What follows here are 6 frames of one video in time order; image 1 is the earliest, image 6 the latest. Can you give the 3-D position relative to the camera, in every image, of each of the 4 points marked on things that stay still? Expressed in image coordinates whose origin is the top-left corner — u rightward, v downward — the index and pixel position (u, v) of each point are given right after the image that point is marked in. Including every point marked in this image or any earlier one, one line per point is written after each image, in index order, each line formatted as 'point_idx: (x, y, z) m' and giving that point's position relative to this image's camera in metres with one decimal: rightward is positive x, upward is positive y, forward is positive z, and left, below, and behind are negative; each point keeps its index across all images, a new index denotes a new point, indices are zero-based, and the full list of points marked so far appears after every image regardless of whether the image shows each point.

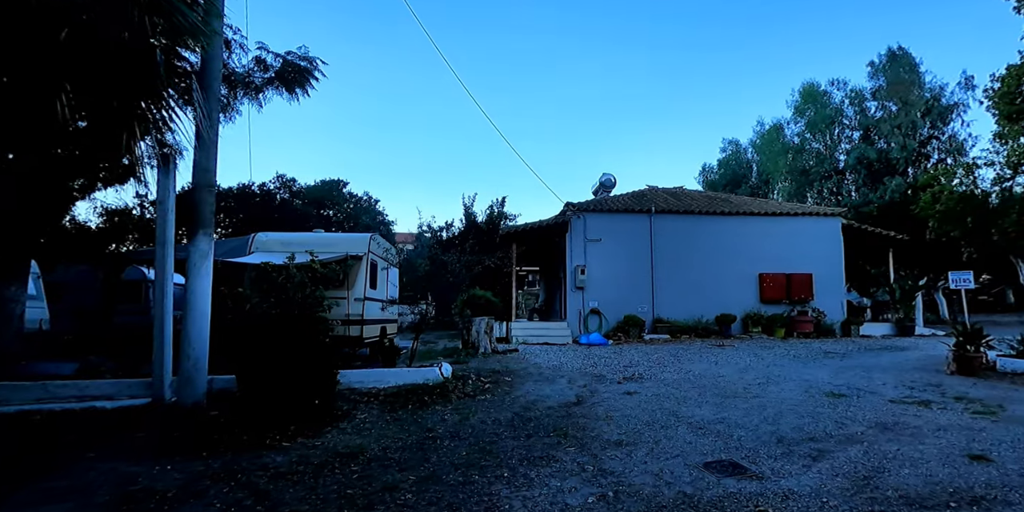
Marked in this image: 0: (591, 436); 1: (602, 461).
0: (+0.9, -2.0, +6.3) m
1: (+0.9, -2.0, +5.4) m
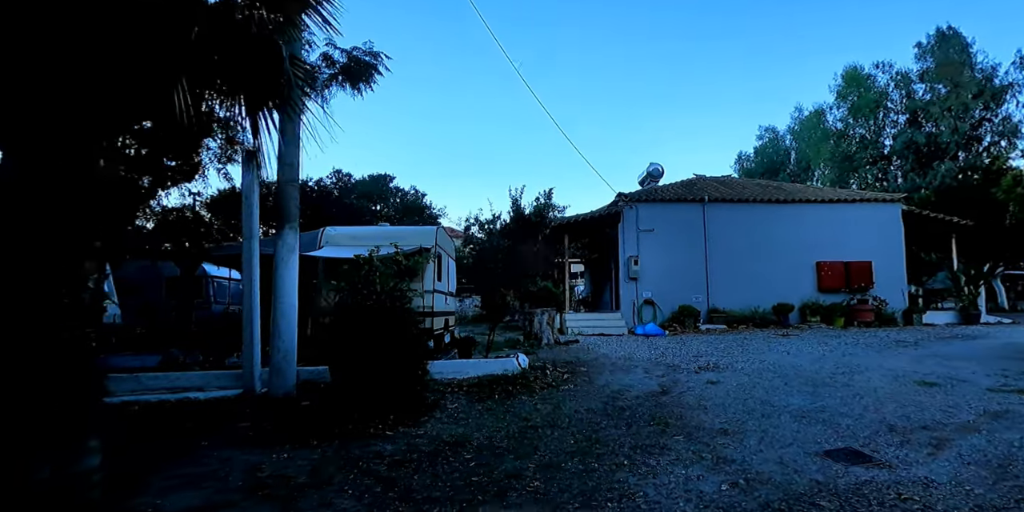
0: (+2.0, -1.9, +6.3) m
1: (+2.0, -1.9, +5.4) m
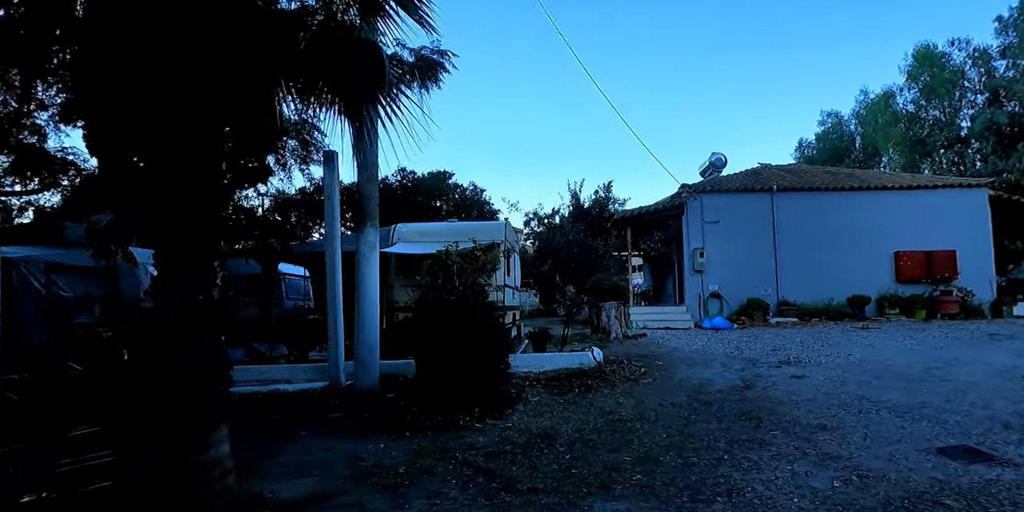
0: (+3.0, -1.8, +6.1) m
1: (+2.9, -1.8, +5.3) m
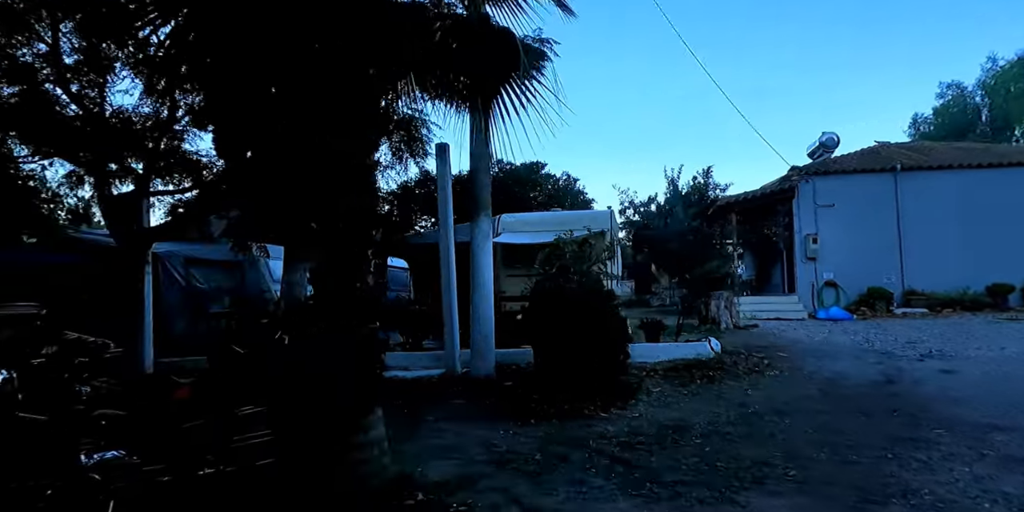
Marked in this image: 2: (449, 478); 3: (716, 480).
0: (+4.3, -1.6, +5.6) m
1: (+4.1, -1.6, +4.7) m
2: (-0.5, -1.9, +4.7) m
3: (+1.6, -1.8, +4.5) m
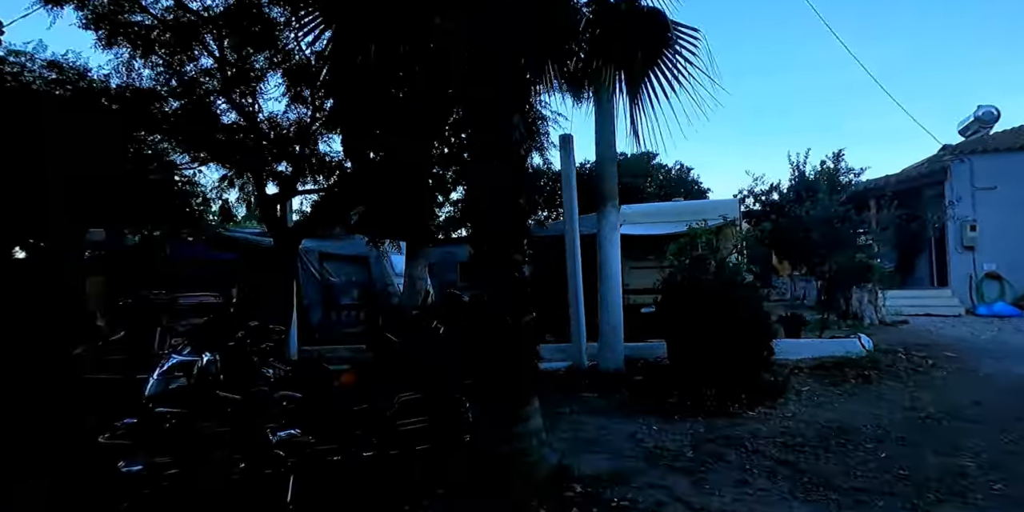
0: (+5.7, -1.5, +4.7) m
1: (+5.3, -1.5, +3.9) m
2: (+0.8, -1.8, +4.6) m
3: (+2.8, -1.7, +4.0) m
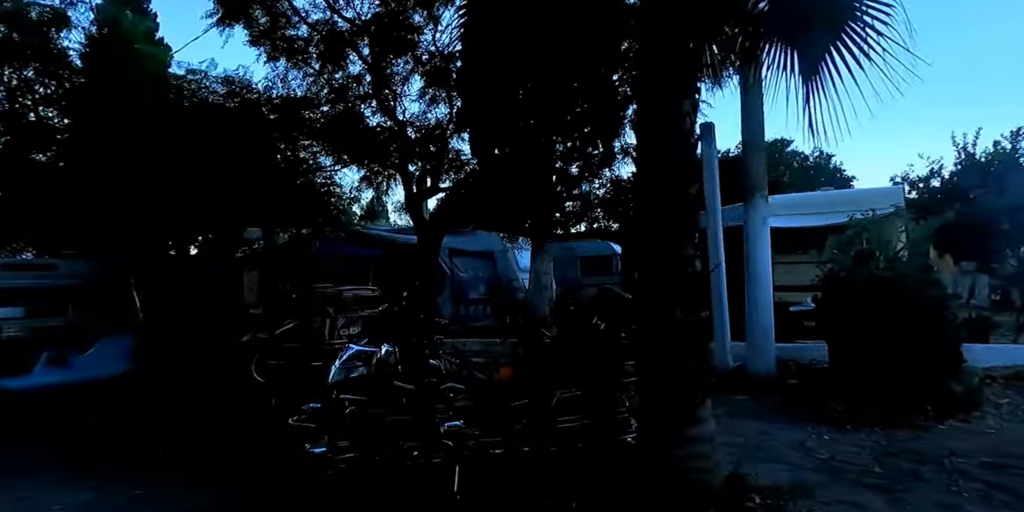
0: (+6.9, -1.4, +3.5) m
1: (+6.5, -1.4, +2.8) m
2: (+2.1, -1.7, +4.3) m
3: (+4.0, -1.6, +3.3) m
